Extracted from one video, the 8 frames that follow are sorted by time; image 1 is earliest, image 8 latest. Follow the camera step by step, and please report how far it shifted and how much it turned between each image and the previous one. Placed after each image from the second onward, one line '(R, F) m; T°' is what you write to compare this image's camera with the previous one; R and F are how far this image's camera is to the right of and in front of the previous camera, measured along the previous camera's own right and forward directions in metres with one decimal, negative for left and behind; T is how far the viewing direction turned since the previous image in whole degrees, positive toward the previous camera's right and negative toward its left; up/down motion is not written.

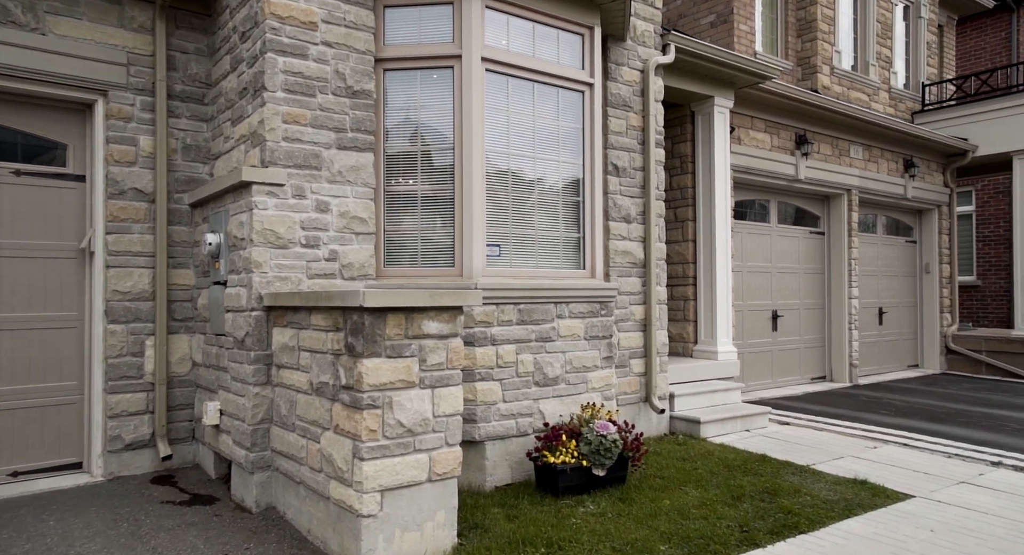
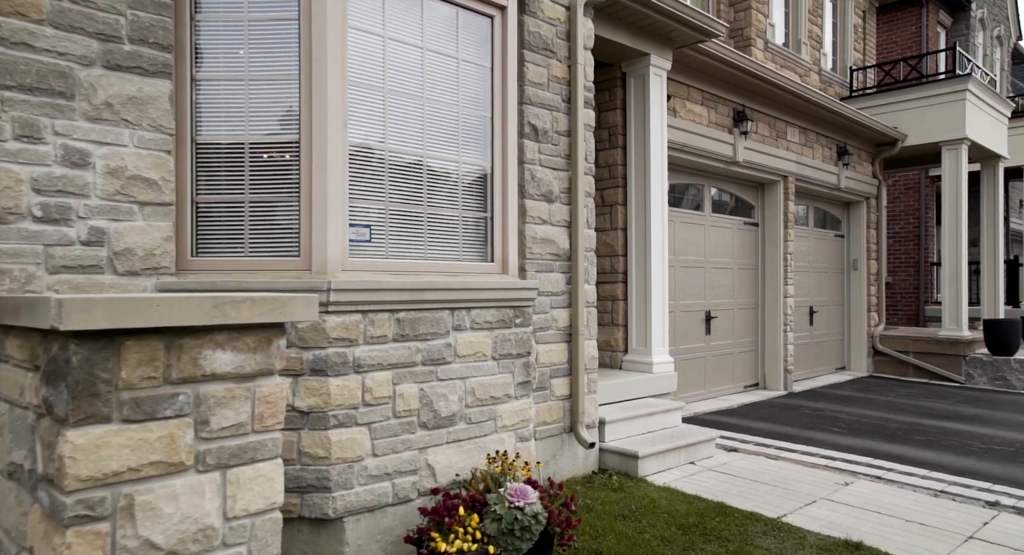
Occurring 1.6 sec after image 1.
(+0.1, +1.5) m; +7°
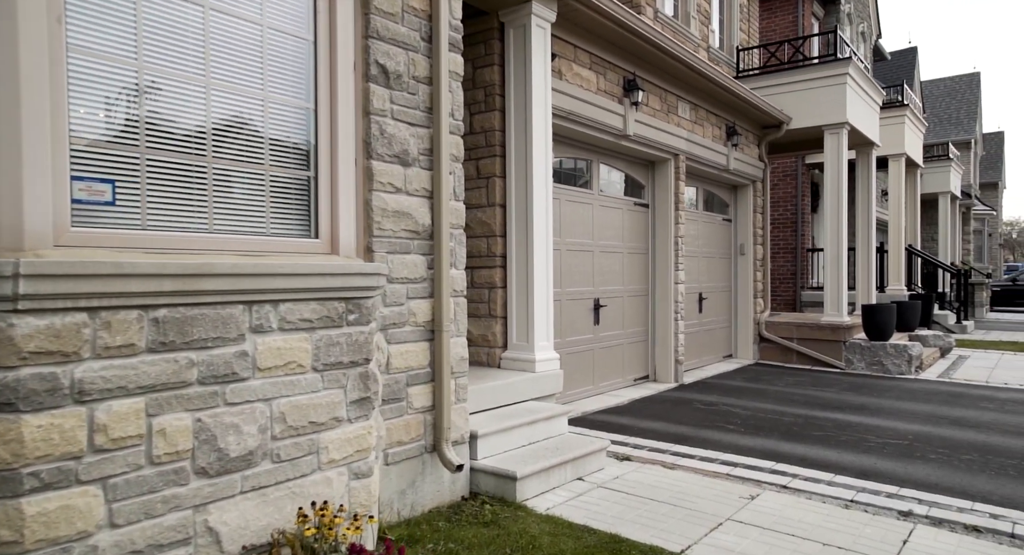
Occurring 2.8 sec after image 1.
(+0.2, +0.9) m; +9°
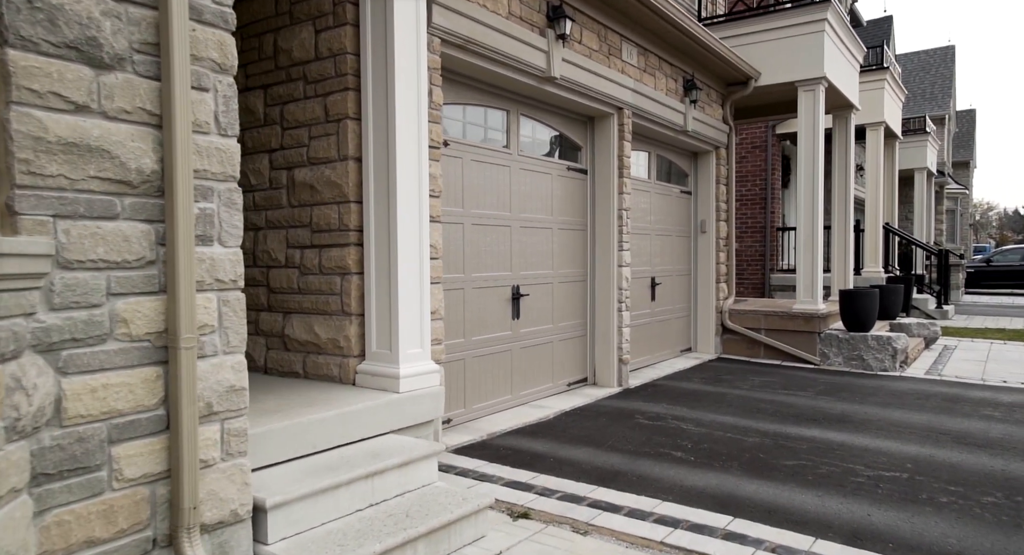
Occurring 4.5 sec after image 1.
(+0.6, +1.6) m; +2°
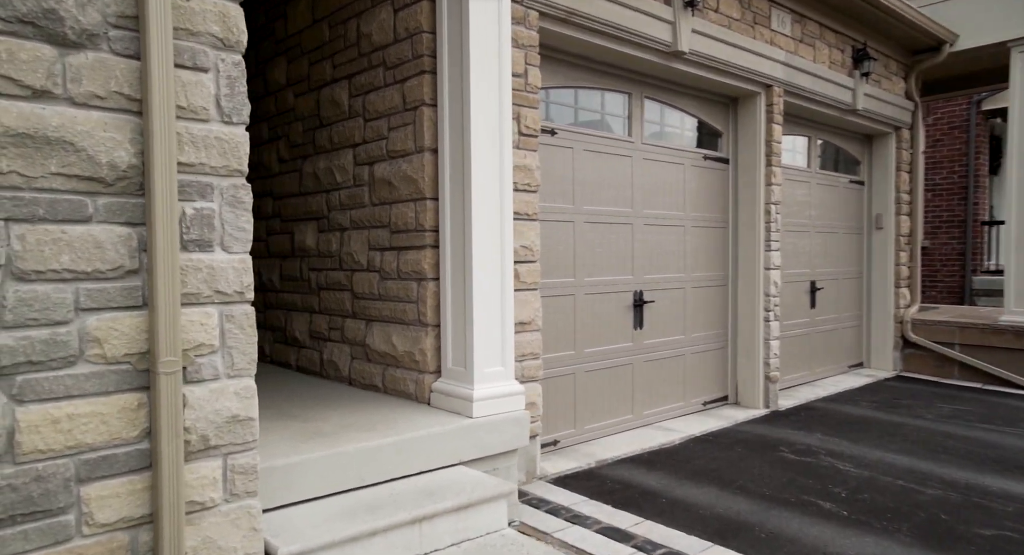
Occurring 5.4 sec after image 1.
(+0.3, +0.7) m; -13°
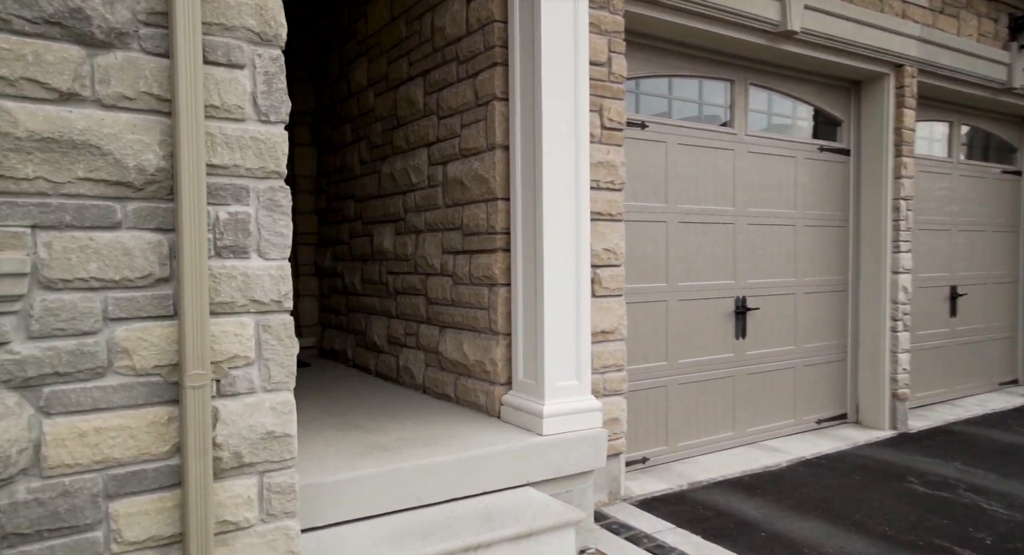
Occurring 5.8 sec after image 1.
(+0.2, +0.3) m; -9°
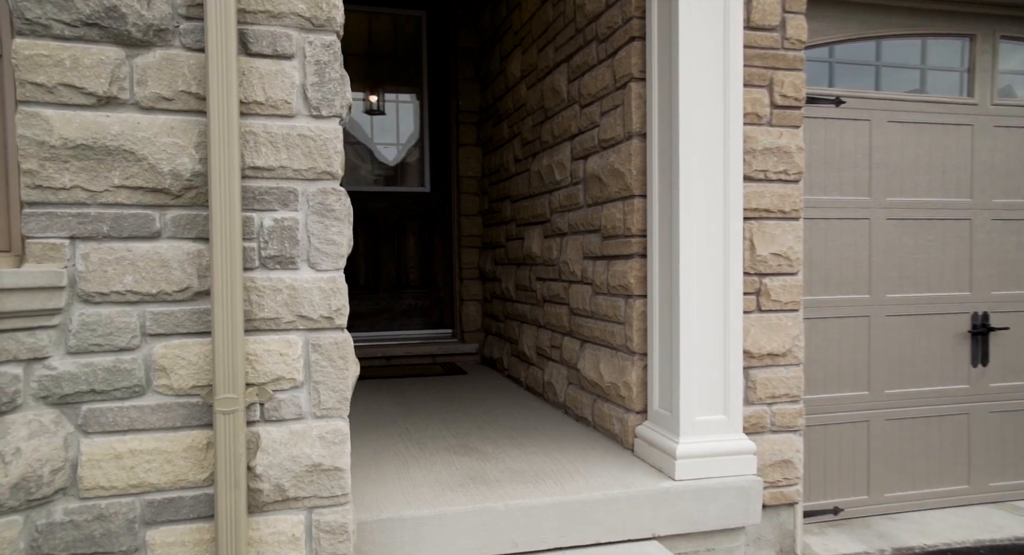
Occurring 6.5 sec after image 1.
(+0.4, +0.5) m; -18°
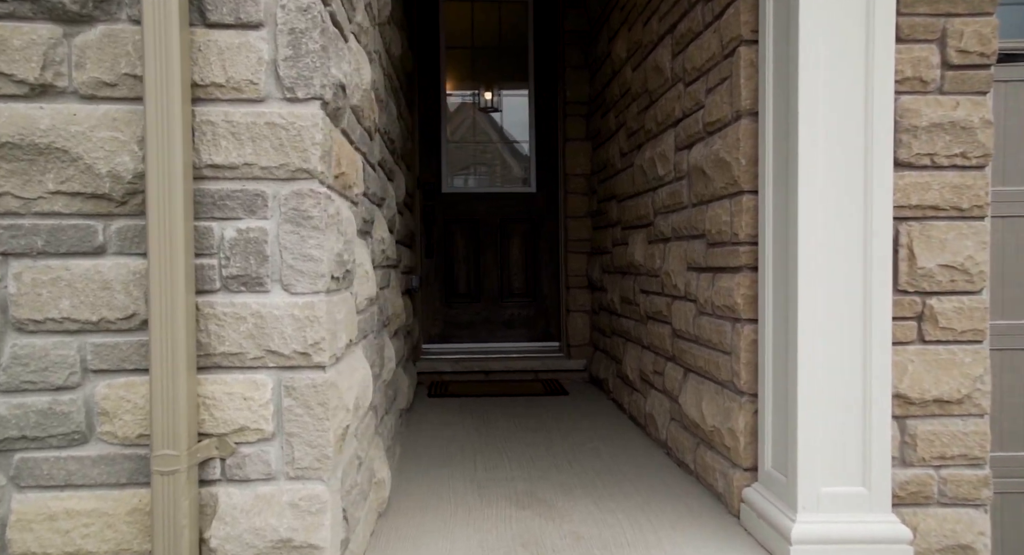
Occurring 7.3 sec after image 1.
(+0.3, +0.5) m; -12°
